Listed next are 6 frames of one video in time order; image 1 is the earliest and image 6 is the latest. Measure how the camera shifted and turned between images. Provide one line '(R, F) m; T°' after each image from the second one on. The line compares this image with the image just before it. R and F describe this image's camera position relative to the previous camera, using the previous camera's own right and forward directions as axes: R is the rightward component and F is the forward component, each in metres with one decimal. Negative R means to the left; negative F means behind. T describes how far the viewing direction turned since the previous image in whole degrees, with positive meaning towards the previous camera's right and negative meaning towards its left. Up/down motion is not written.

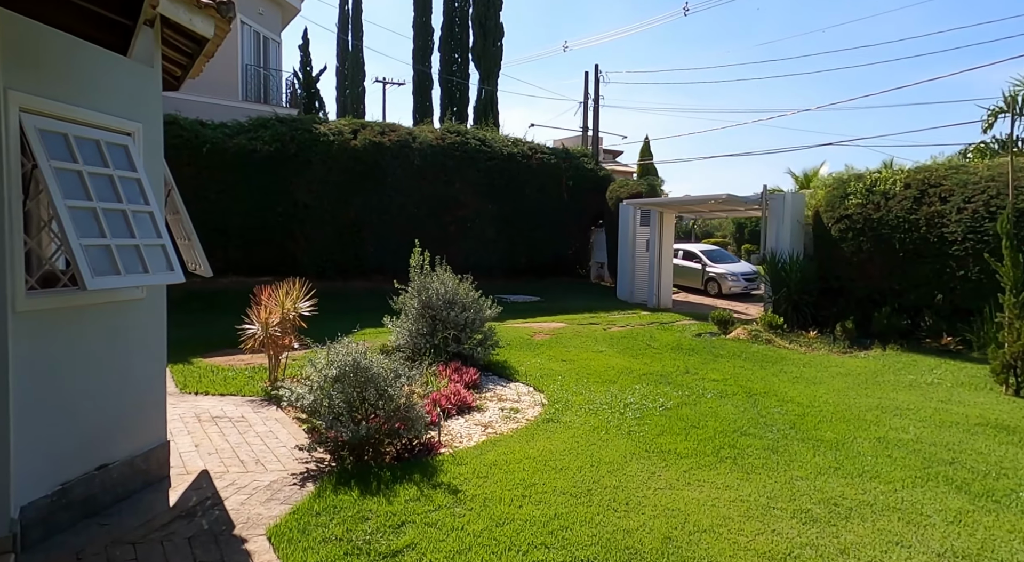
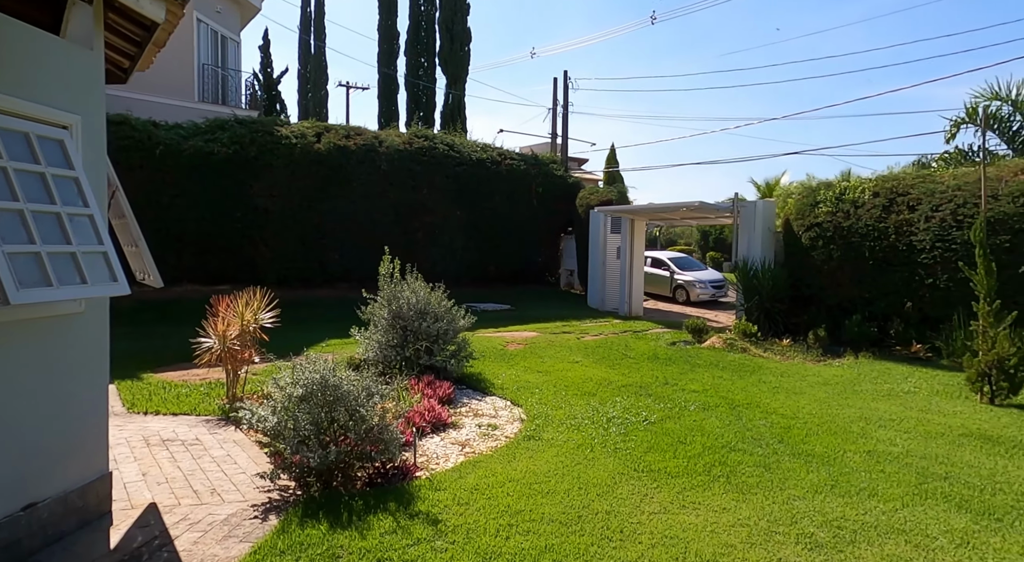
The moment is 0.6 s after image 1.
(-0.1, +0.3) m; +3°
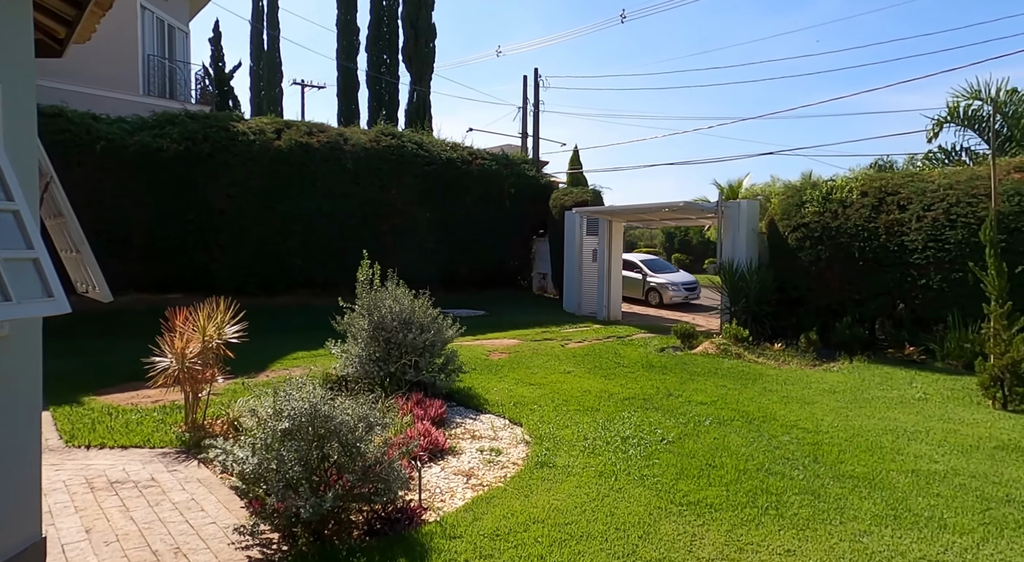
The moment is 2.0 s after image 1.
(-0.4, +0.6) m; +4°
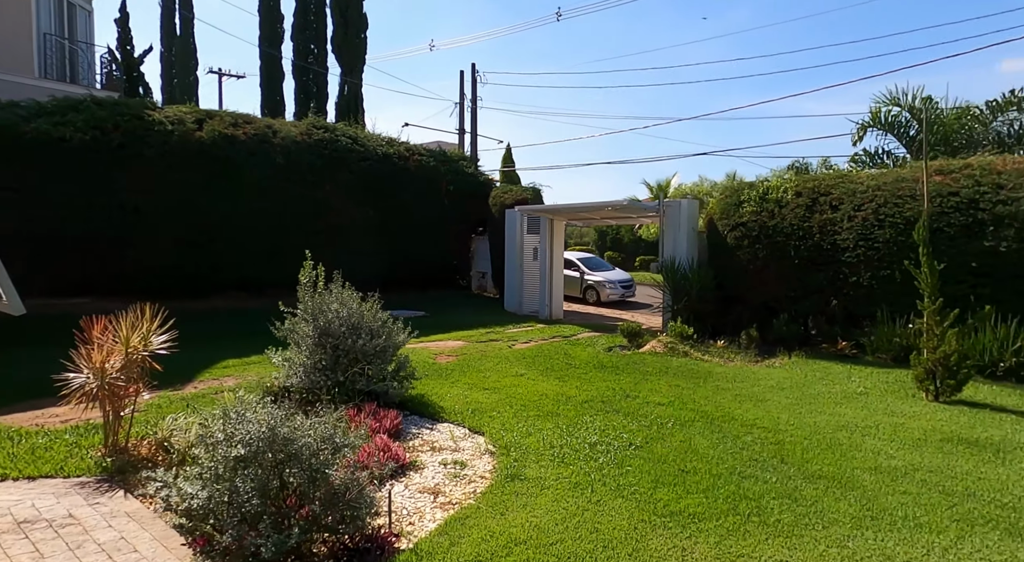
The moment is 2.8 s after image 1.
(-0.3, +0.3) m; +7°
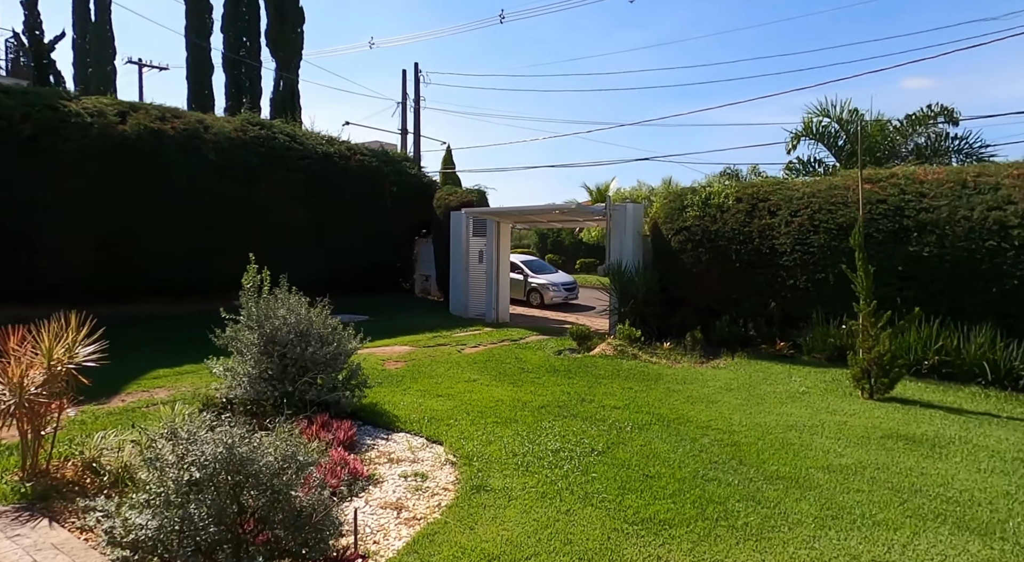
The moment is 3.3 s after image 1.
(-0.2, +0.1) m; +6°
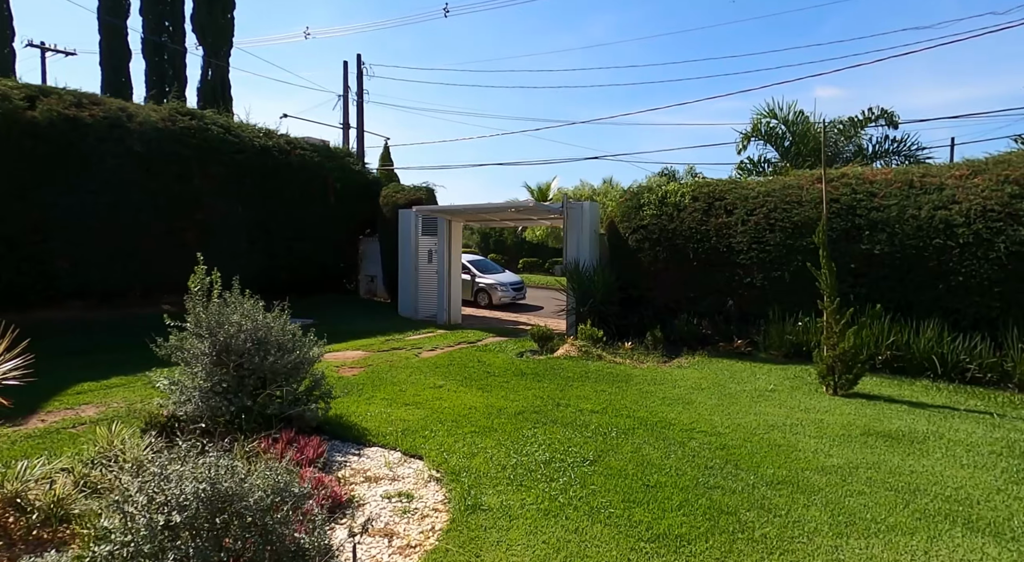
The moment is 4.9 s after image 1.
(-0.4, +0.3) m; +6°
